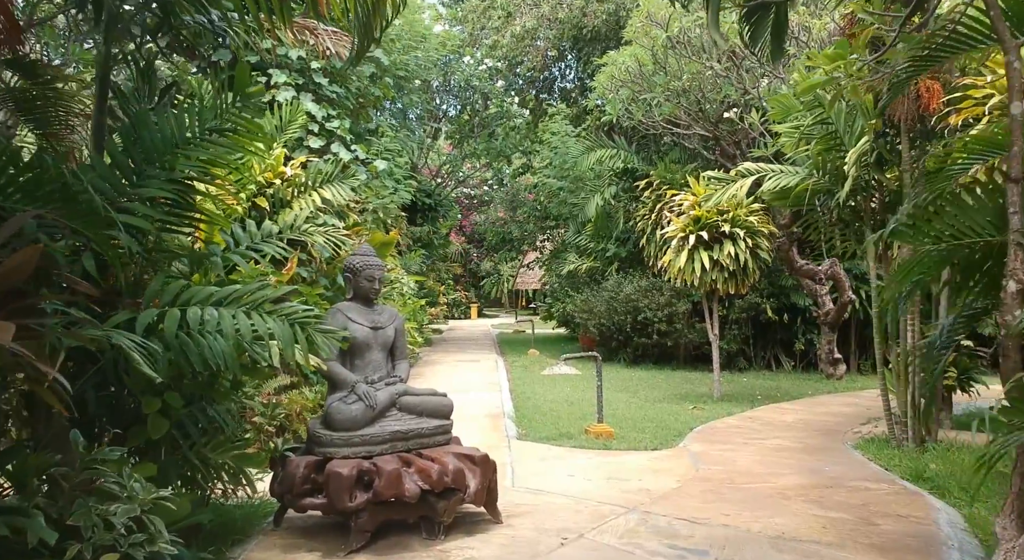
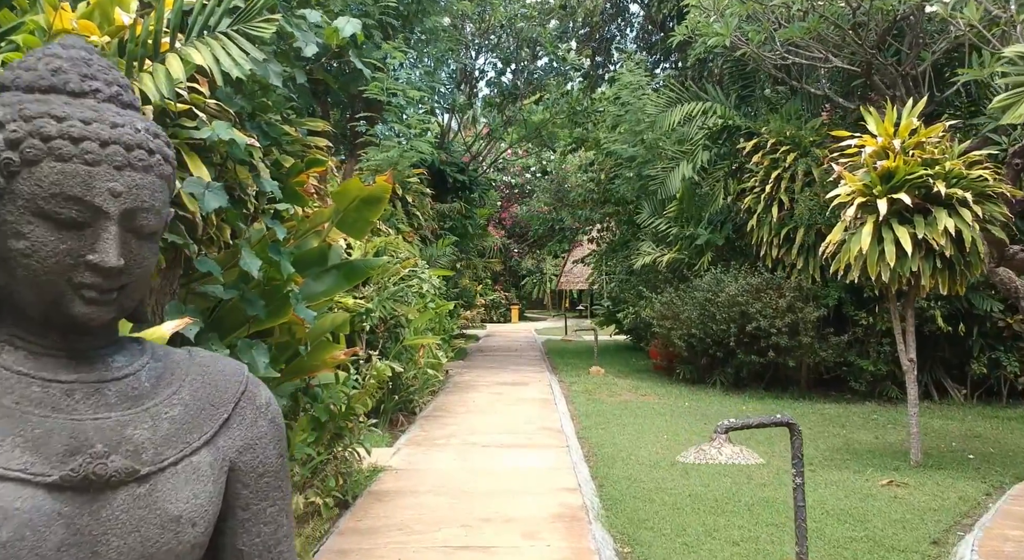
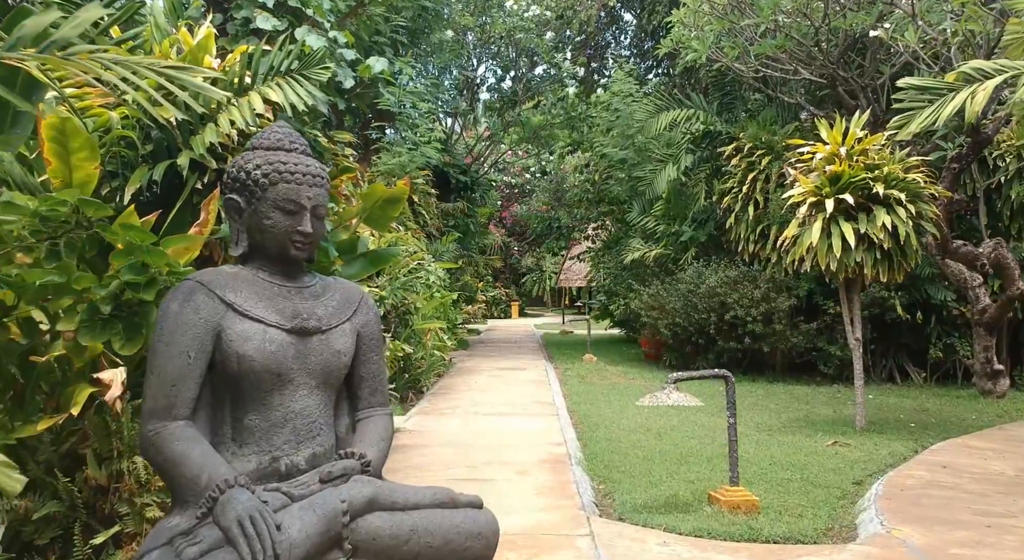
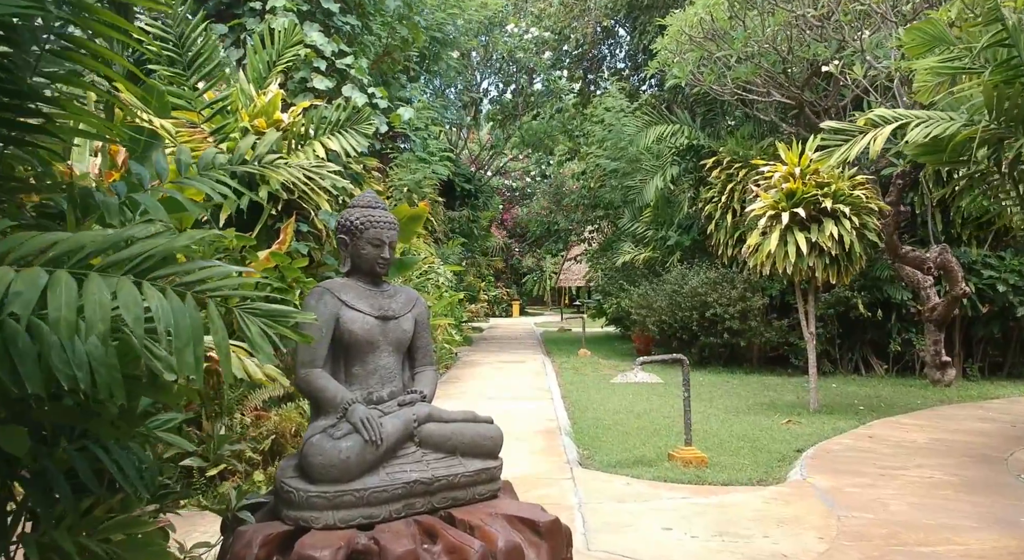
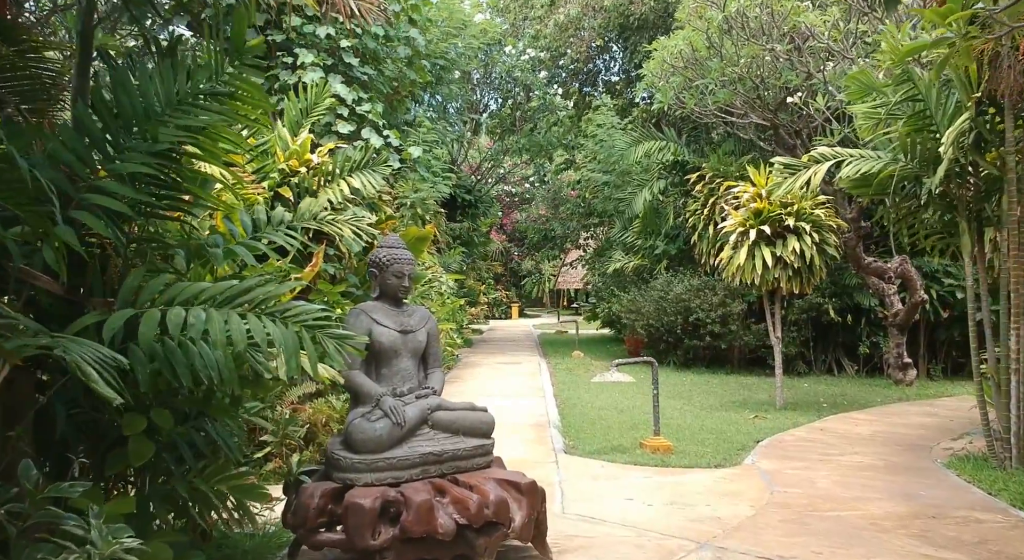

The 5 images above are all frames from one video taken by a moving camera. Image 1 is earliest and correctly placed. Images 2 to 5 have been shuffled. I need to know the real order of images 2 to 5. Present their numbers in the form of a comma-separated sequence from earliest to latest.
5, 4, 3, 2
